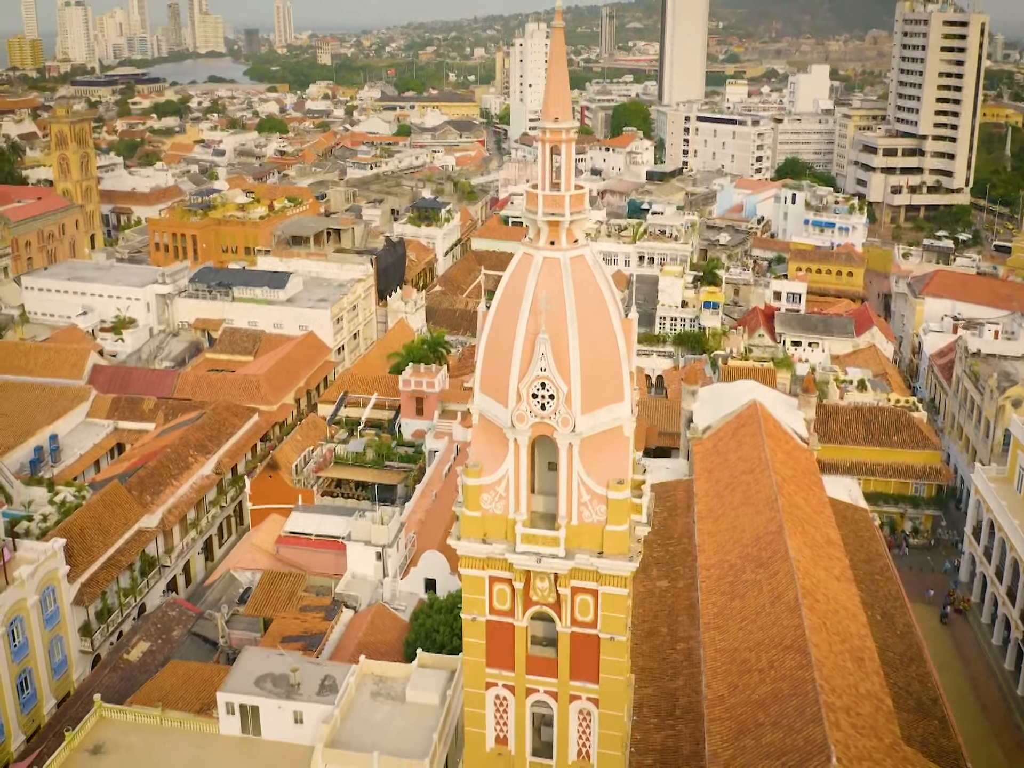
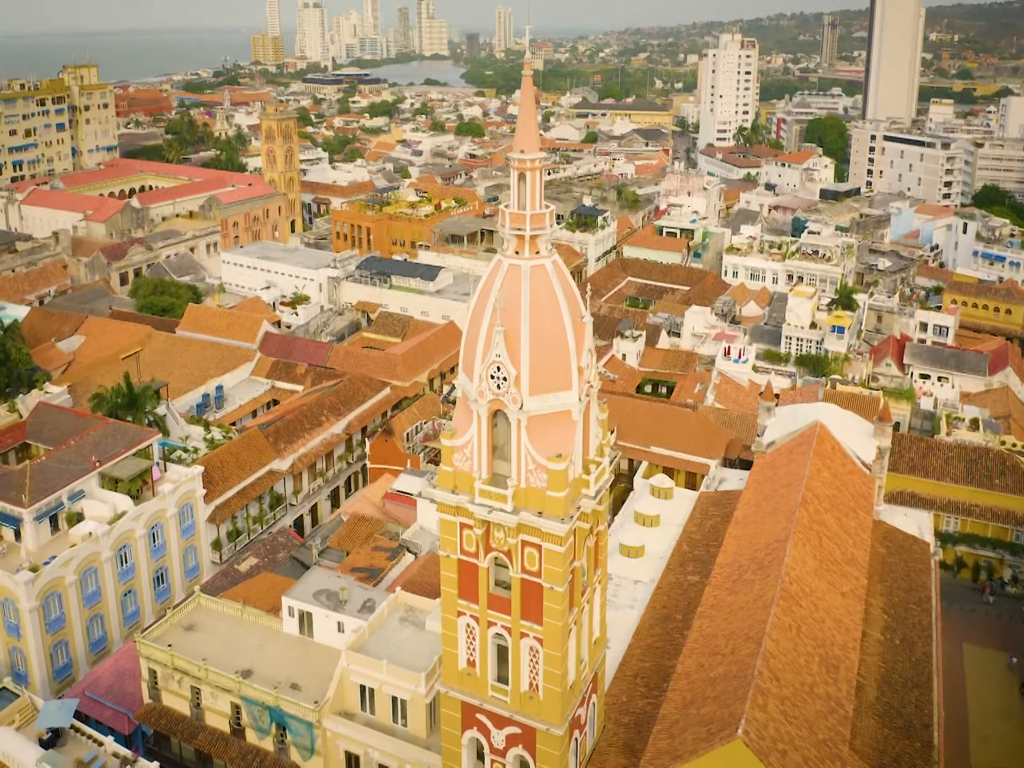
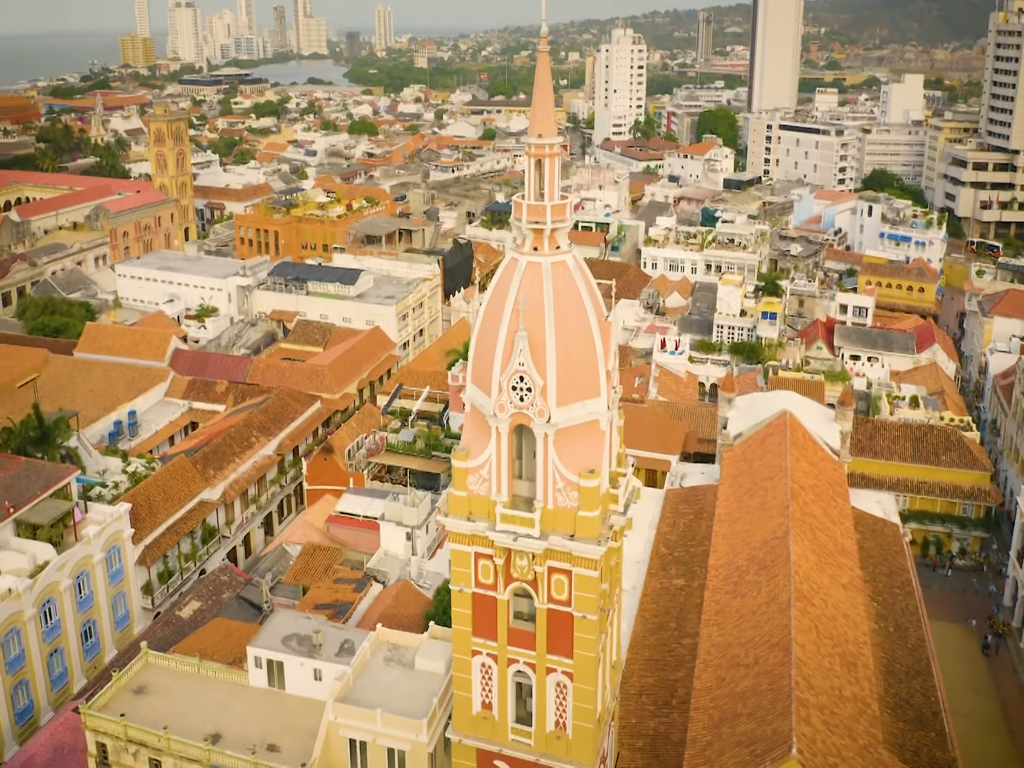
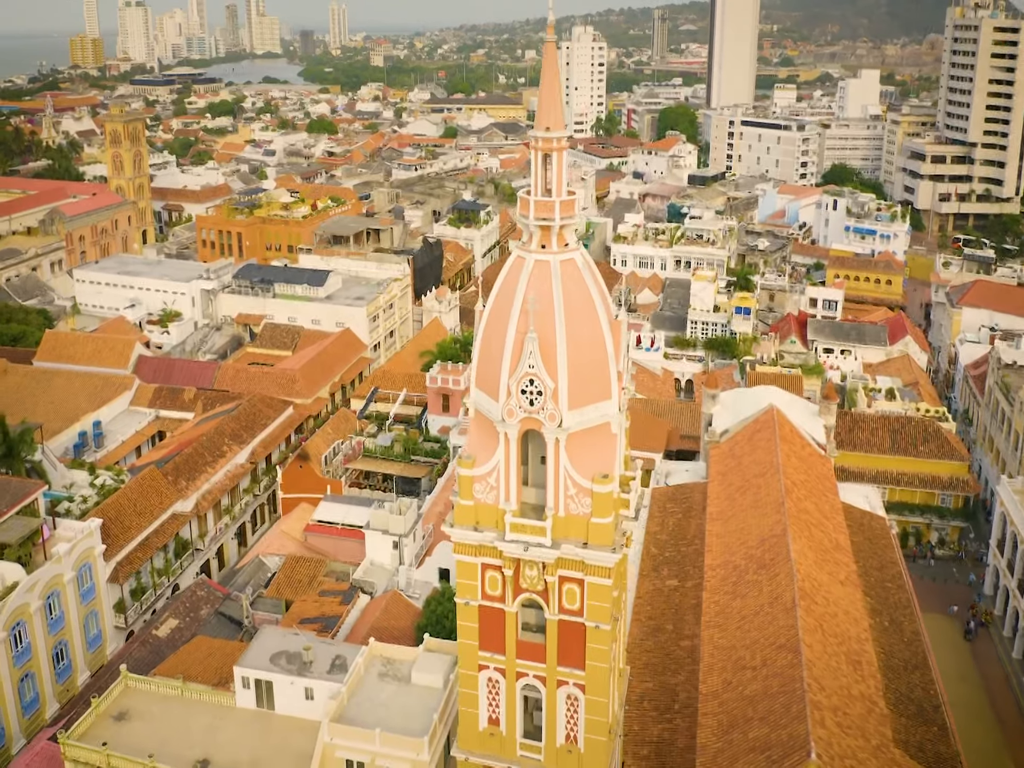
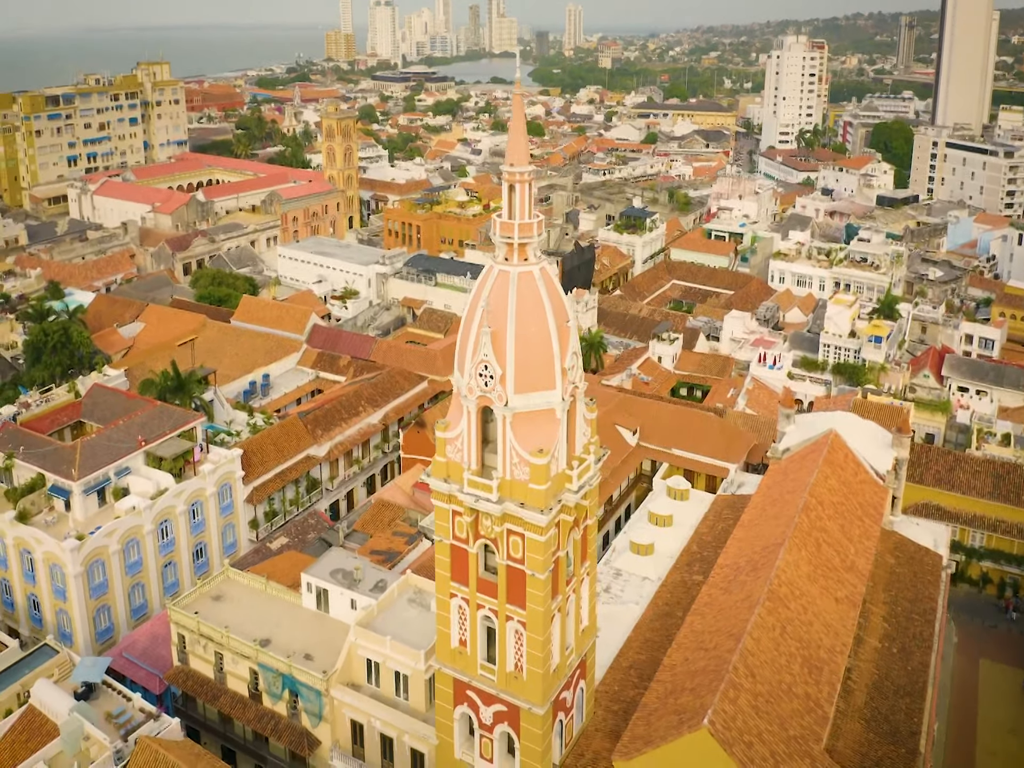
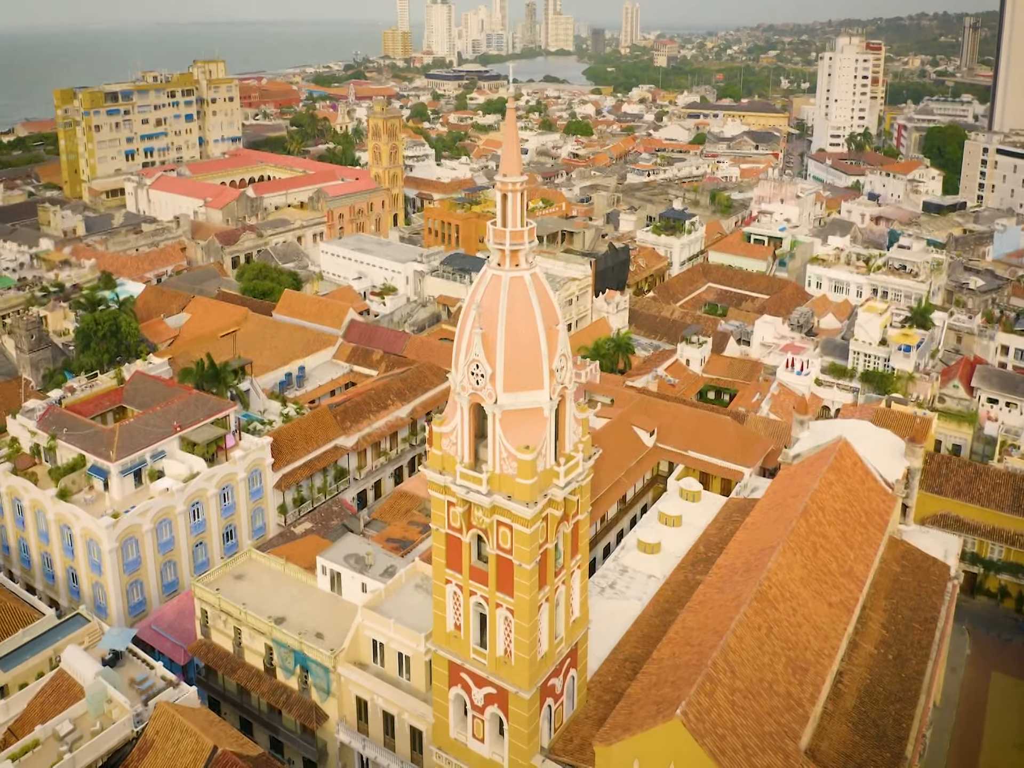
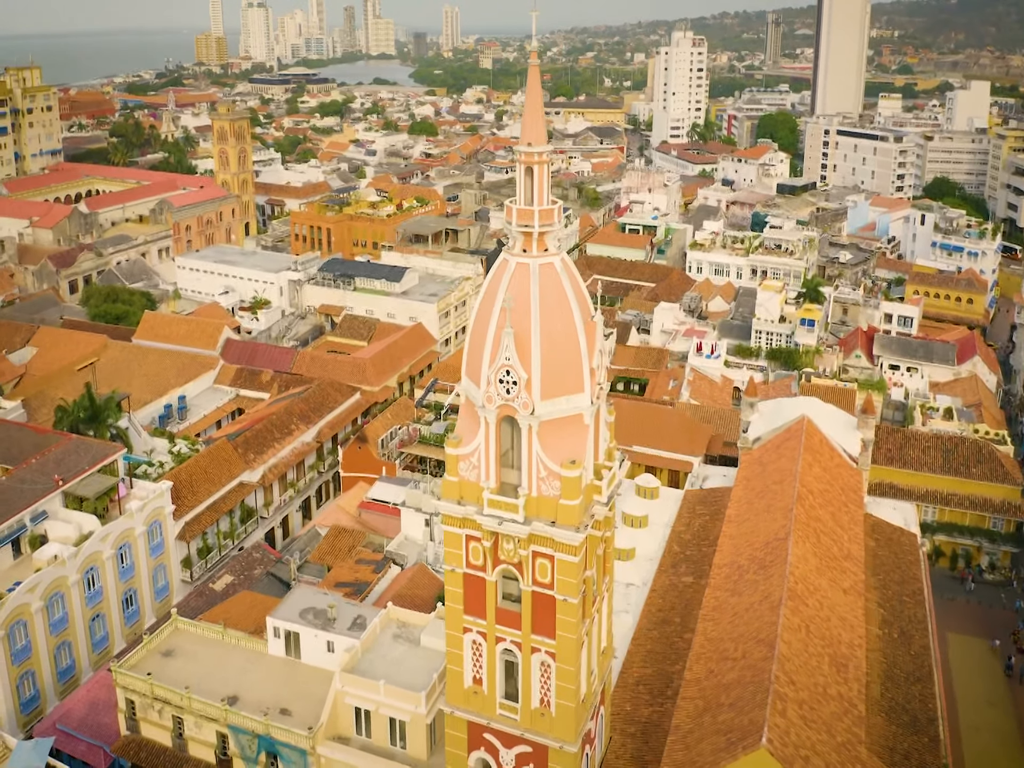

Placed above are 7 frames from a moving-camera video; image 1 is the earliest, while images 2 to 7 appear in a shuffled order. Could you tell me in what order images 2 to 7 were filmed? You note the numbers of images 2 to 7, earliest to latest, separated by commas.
4, 3, 7, 2, 5, 6
